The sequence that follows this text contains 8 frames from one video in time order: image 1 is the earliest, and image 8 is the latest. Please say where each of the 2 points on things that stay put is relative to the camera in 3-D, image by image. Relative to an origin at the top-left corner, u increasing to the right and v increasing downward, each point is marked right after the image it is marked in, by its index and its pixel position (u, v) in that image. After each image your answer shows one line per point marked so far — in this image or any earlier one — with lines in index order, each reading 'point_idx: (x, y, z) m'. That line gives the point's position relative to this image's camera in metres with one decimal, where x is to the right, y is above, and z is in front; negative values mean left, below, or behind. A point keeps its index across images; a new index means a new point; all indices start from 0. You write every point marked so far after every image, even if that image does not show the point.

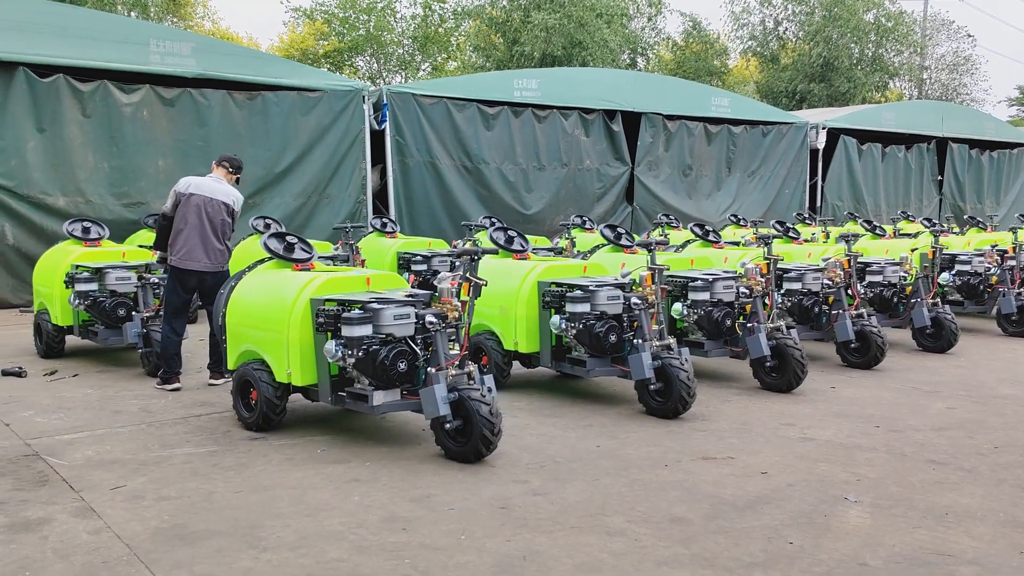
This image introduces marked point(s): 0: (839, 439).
0: (+1.6, -0.7, +4.7) m
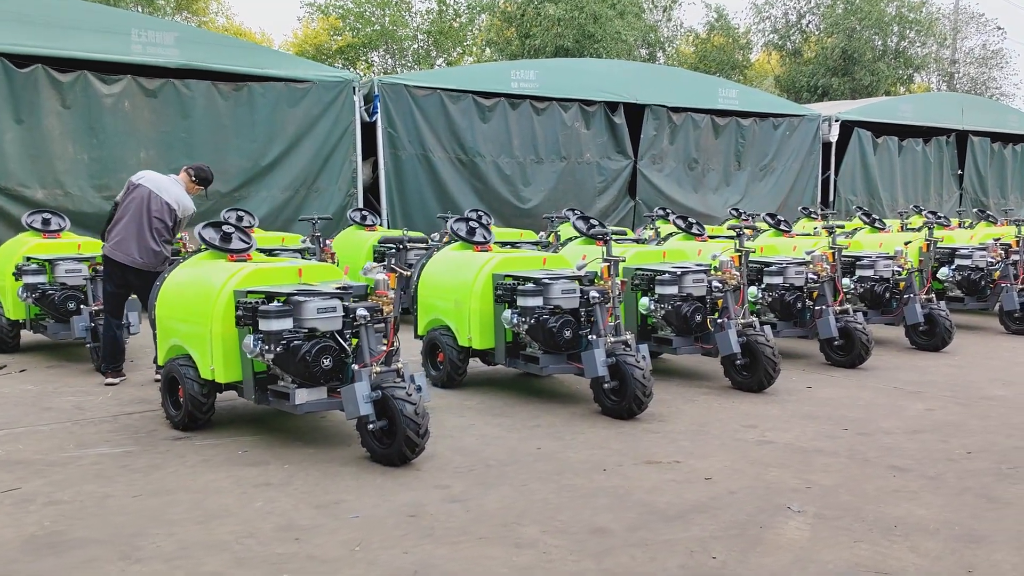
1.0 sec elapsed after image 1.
0: (+1.3, -0.7, +4.4) m
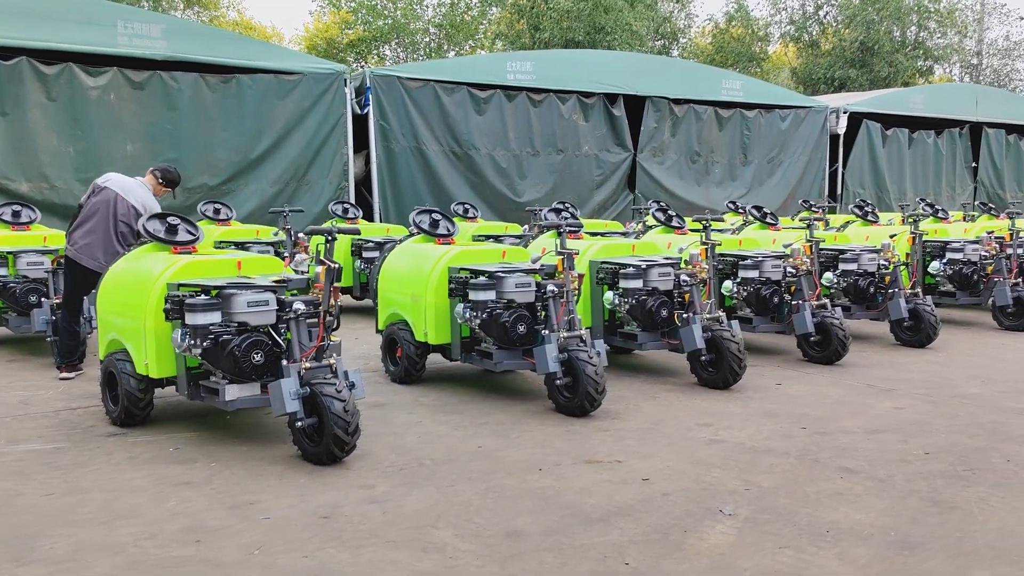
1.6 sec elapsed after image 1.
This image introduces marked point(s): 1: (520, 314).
0: (+1.0, -0.7, +4.2) m
1: (0.0, -0.1, +4.8) m
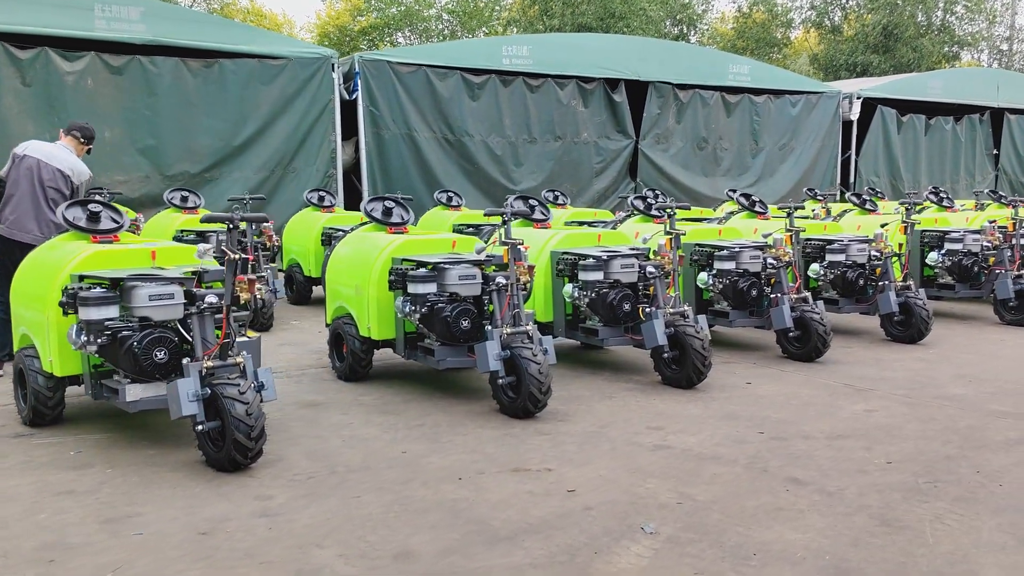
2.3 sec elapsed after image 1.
0: (+0.8, -0.7, +3.9) m
1: (-0.2, -0.1, +4.5) m
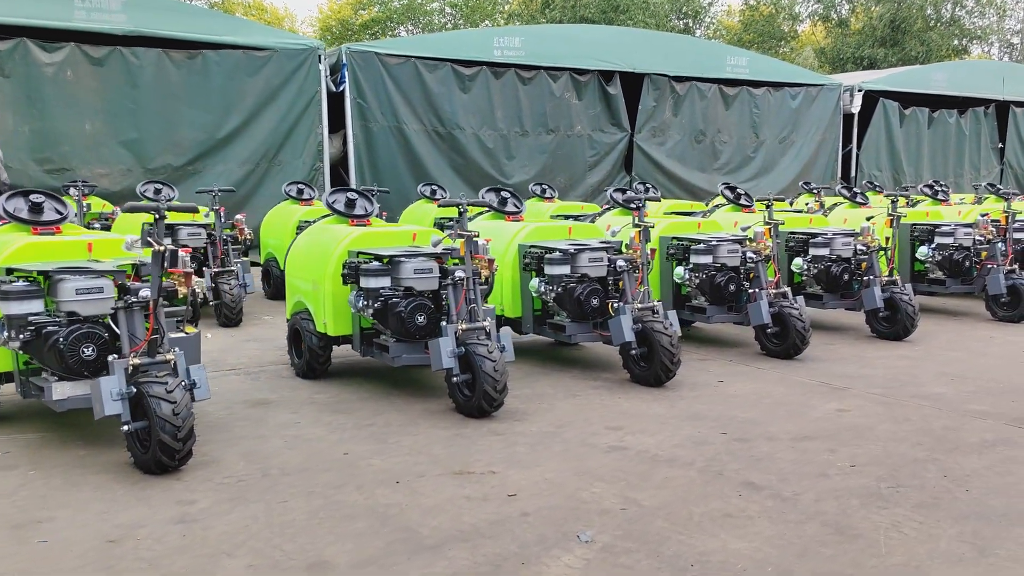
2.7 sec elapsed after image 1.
0: (+0.6, -0.6, +3.7) m
1: (-0.4, -0.1, +4.3) m
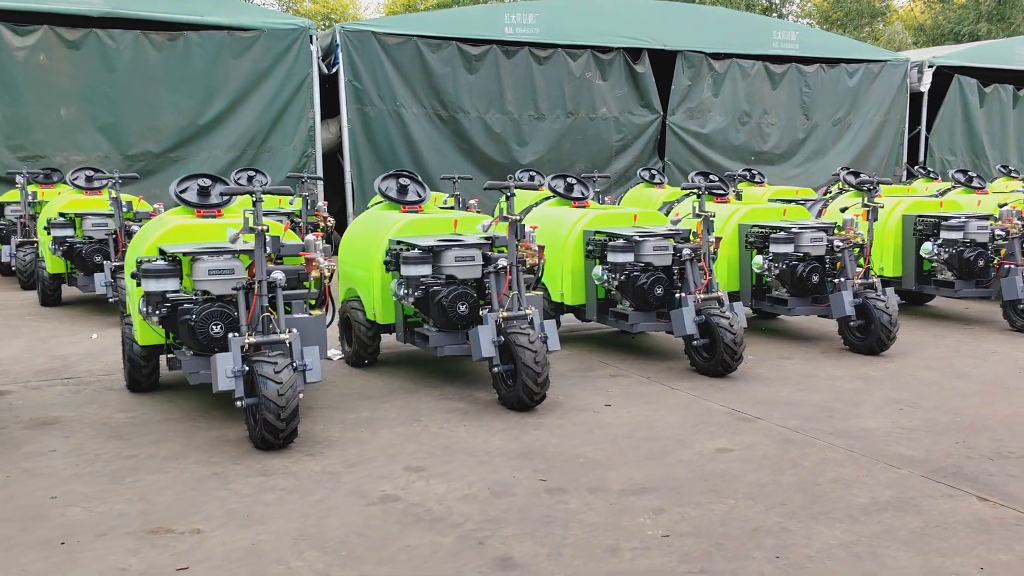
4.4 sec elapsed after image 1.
0: (-0.3, -0.7, +3.0) m
1: (-1.2, -0.1, +3.7) m
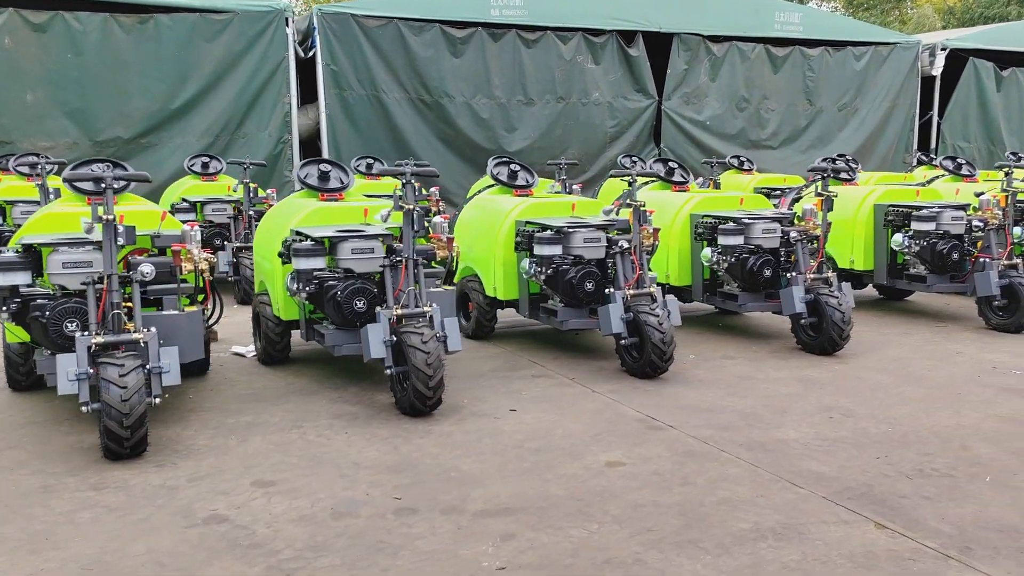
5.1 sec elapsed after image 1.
0: (-0.7, -0.7, +2.7) m
1: (-1.6, -0.1, +3.4) m
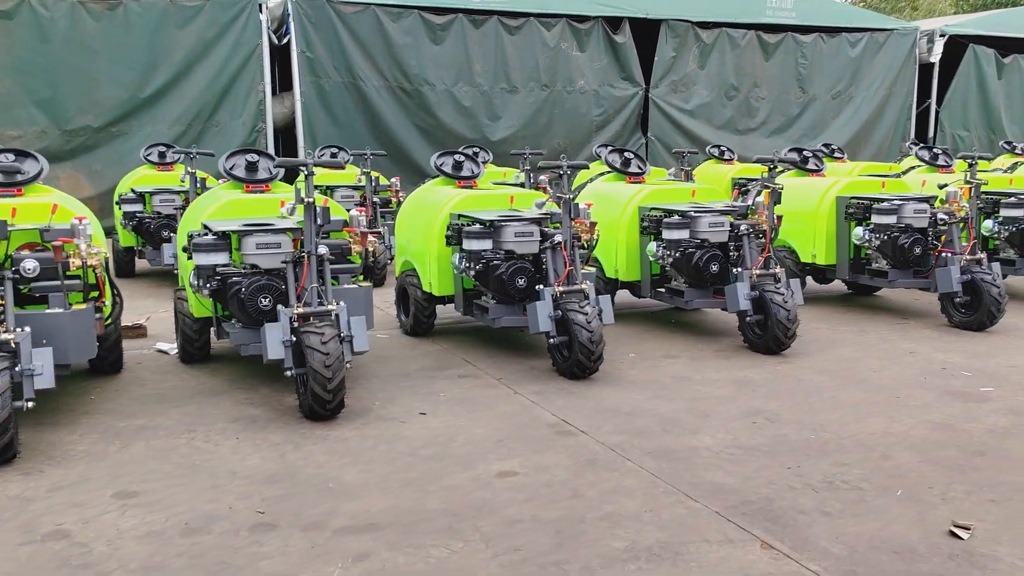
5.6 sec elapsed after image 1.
0: (-1.1, -0.7, +2.5) m
1: (-1.9, -0.1, +3.3) m
